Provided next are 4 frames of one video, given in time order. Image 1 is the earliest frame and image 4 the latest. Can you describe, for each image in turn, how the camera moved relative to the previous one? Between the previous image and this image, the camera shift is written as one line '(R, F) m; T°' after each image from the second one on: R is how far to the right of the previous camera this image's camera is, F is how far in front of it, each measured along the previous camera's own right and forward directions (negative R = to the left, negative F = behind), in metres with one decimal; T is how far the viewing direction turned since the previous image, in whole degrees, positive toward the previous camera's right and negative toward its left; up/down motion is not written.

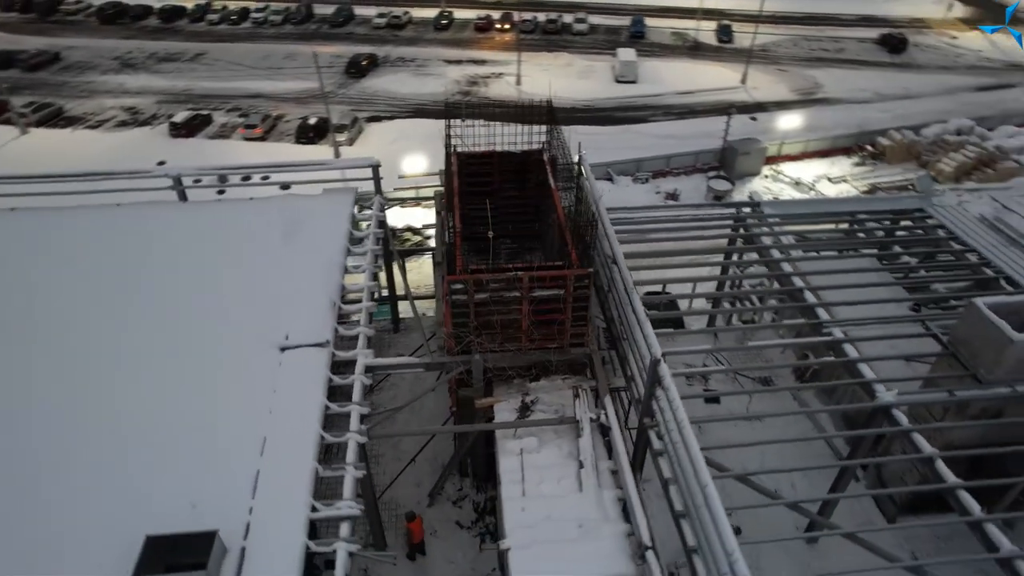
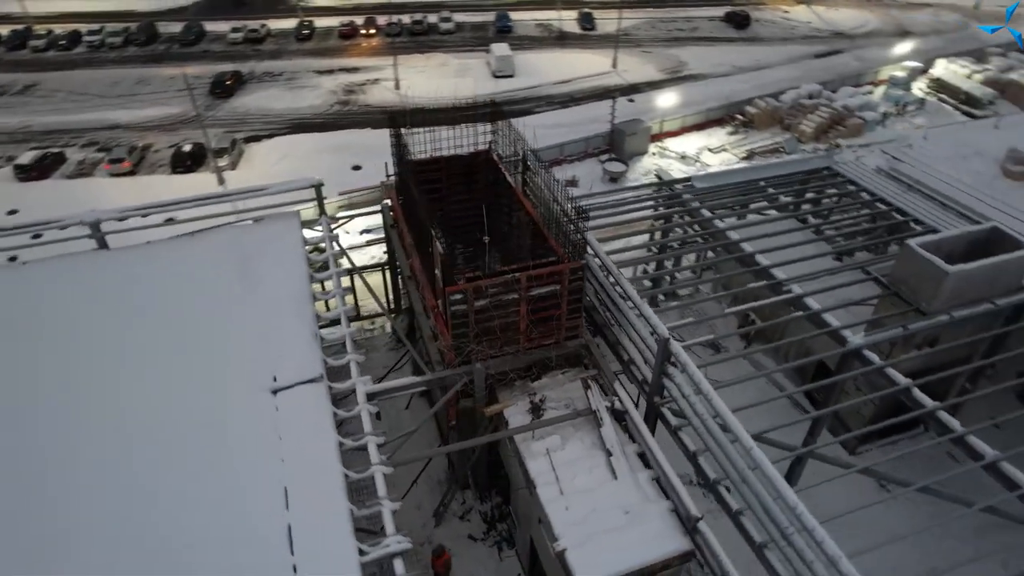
(-1.4, +0.2) m; +10°
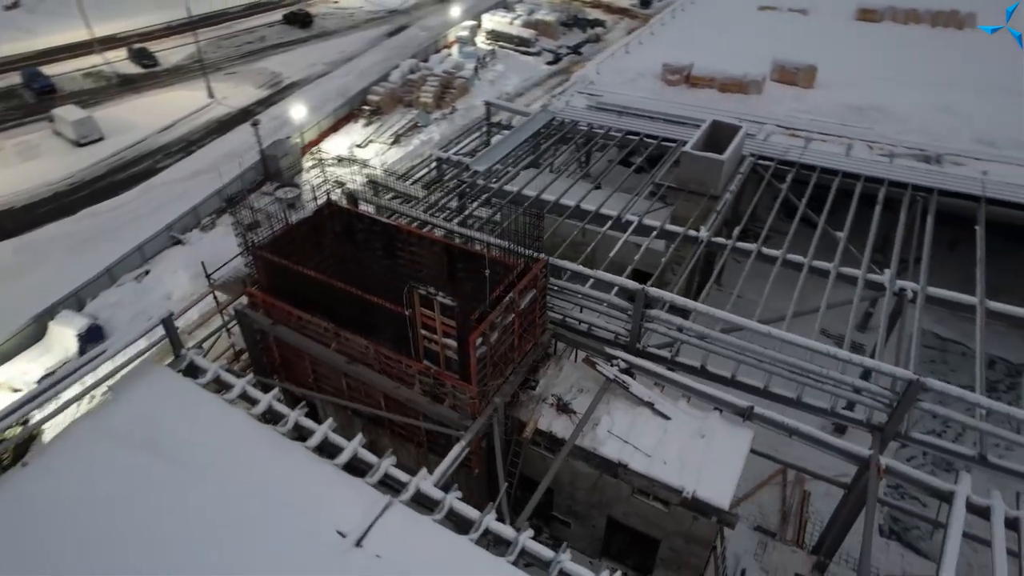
(-3.9, +1.2) m; +31°
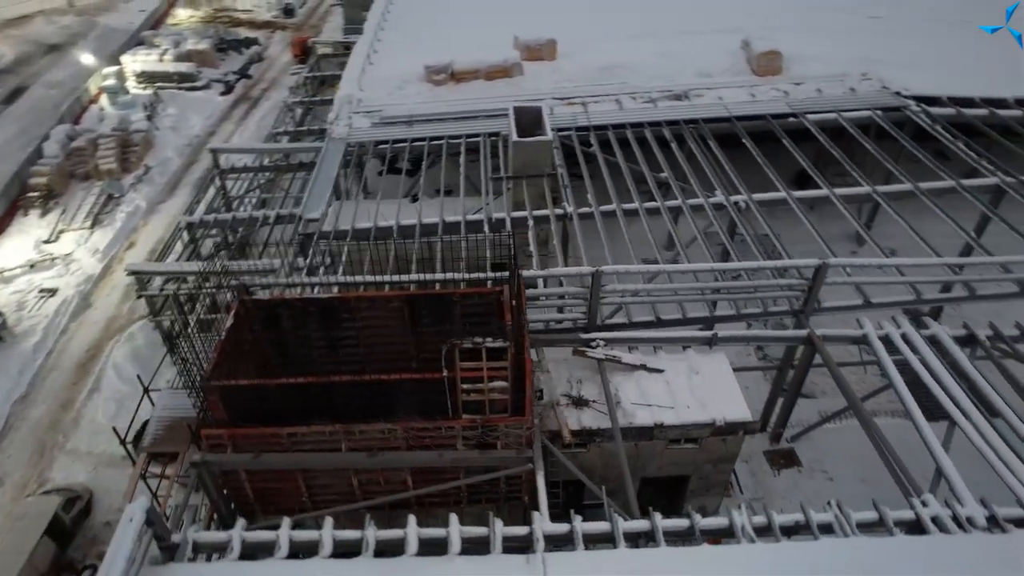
(-3.3, +0.8) m; +25°
